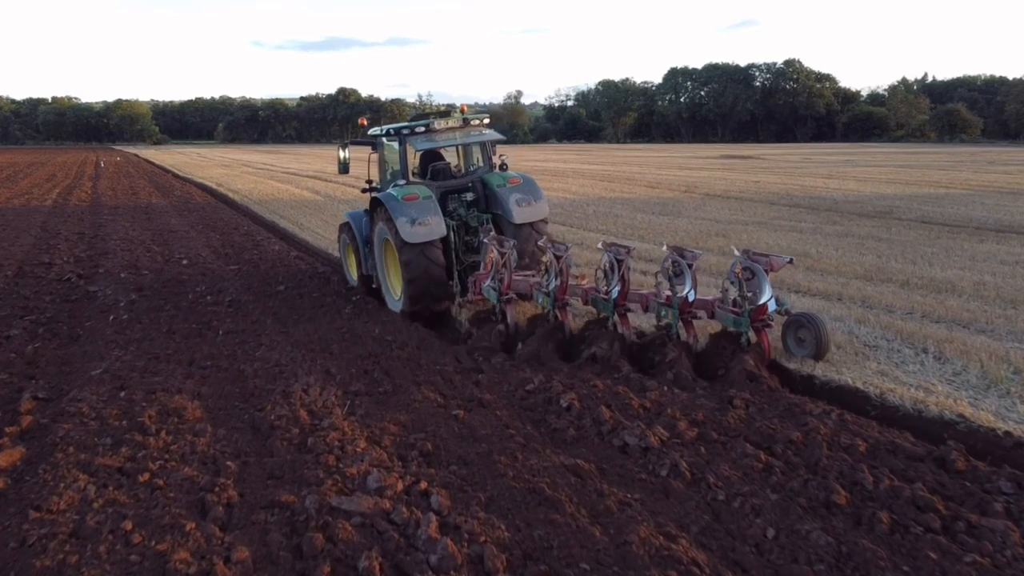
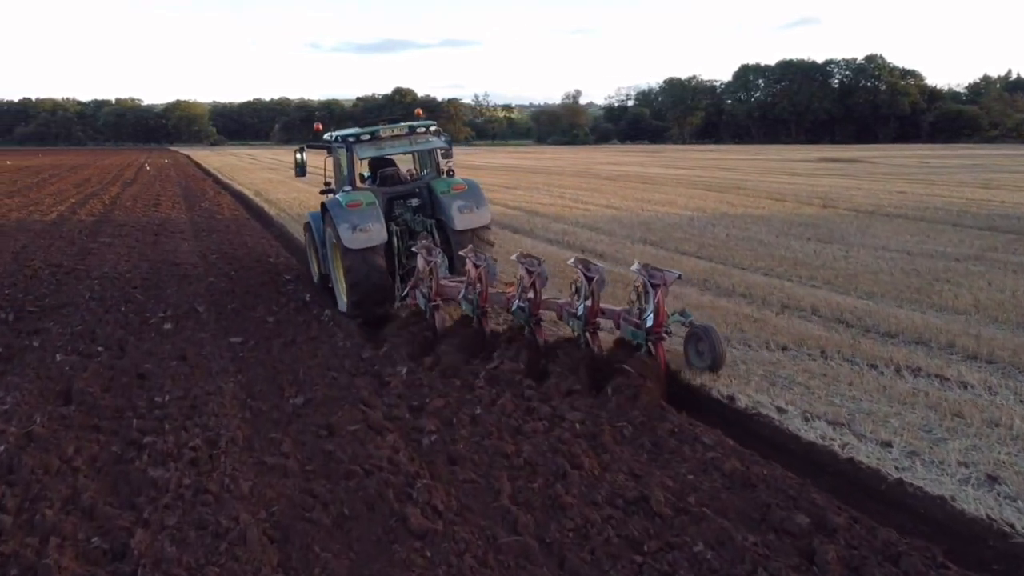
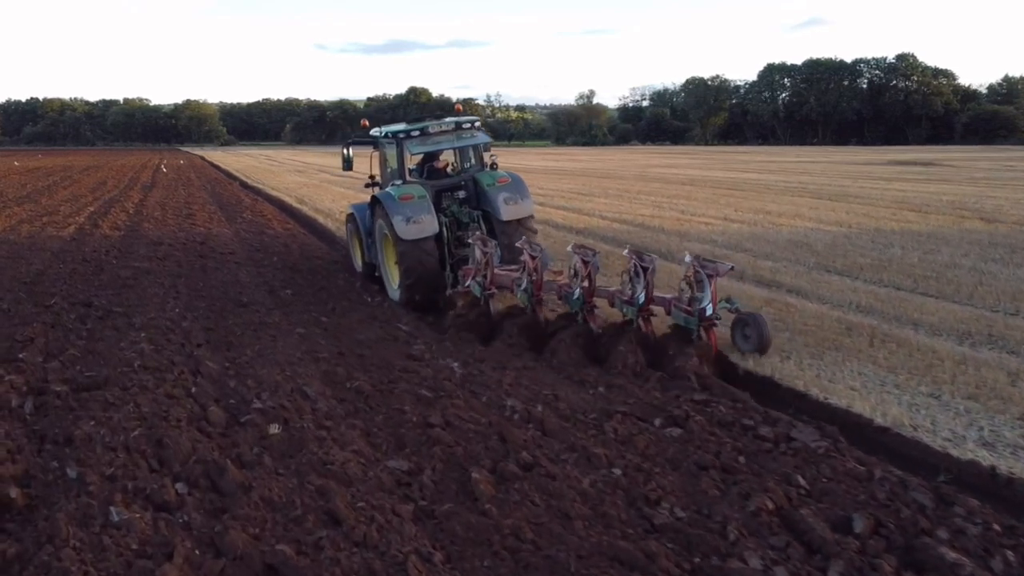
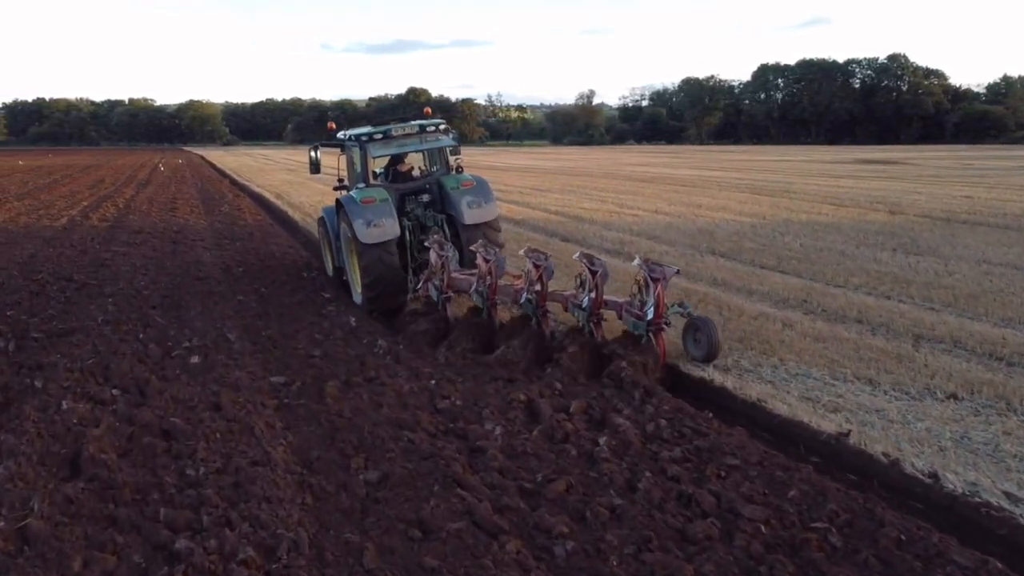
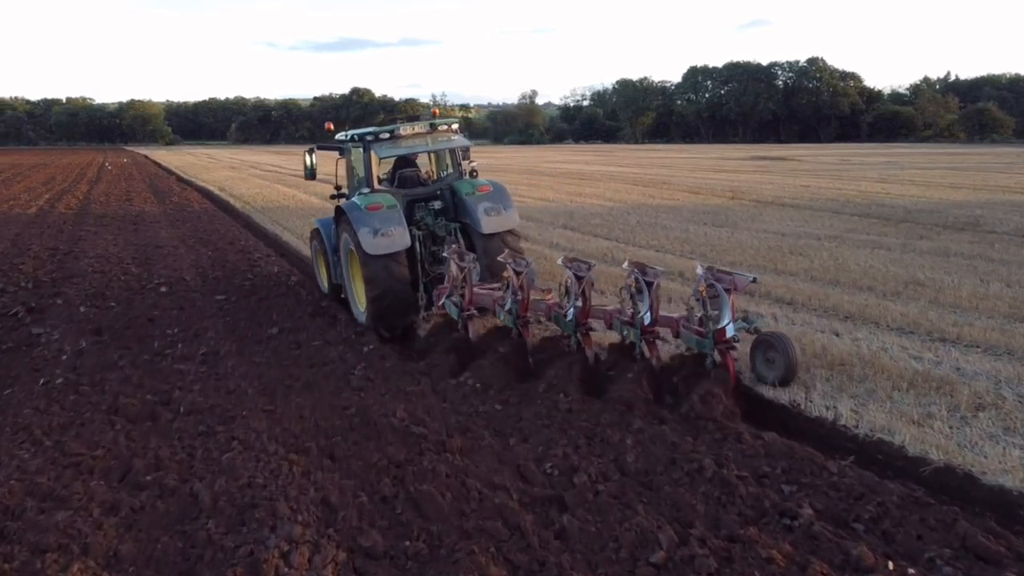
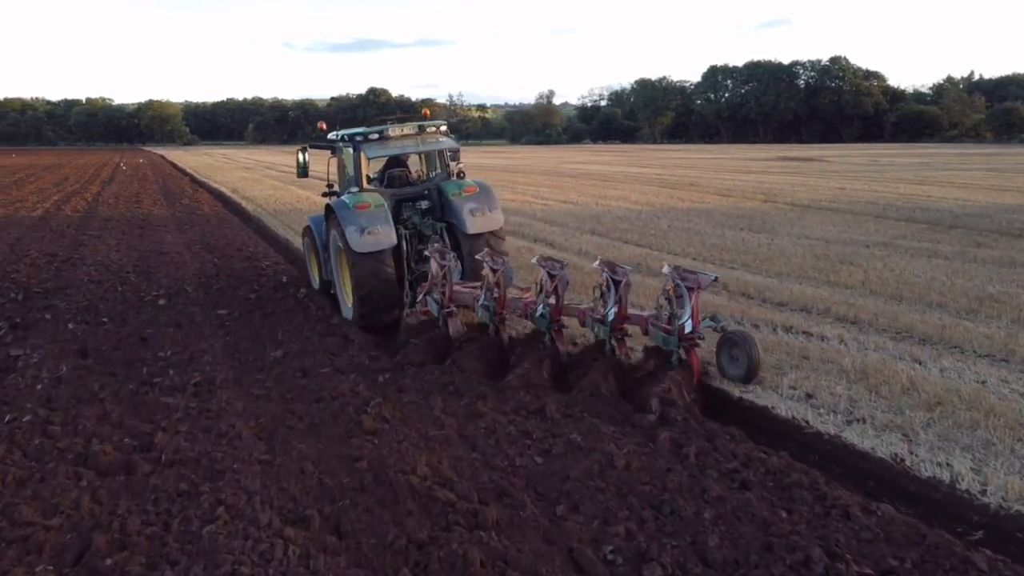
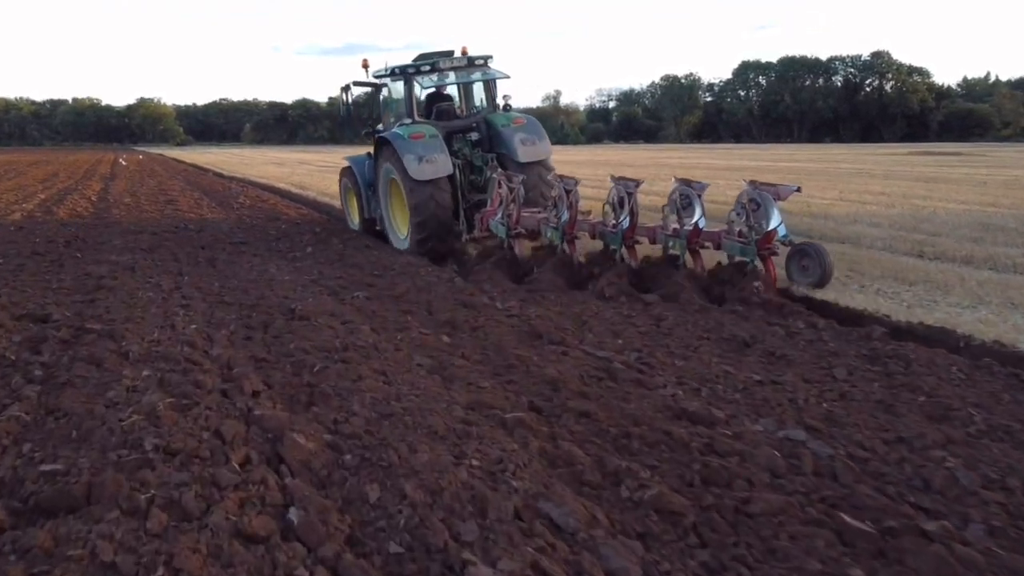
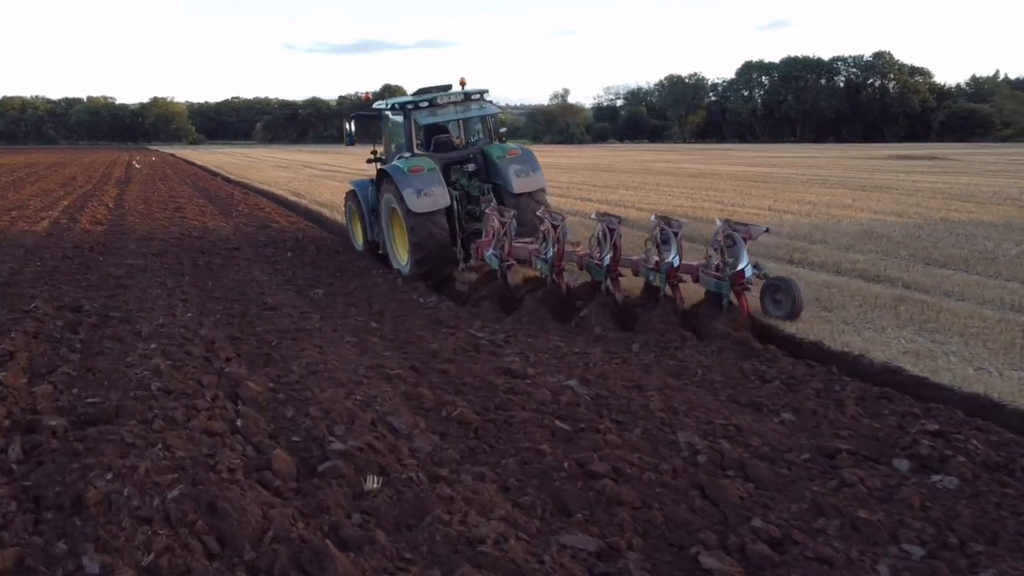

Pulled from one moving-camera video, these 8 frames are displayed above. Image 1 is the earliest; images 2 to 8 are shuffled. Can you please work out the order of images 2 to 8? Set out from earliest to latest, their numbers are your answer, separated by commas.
5, 6, 2, 4, 3, 8, 7
